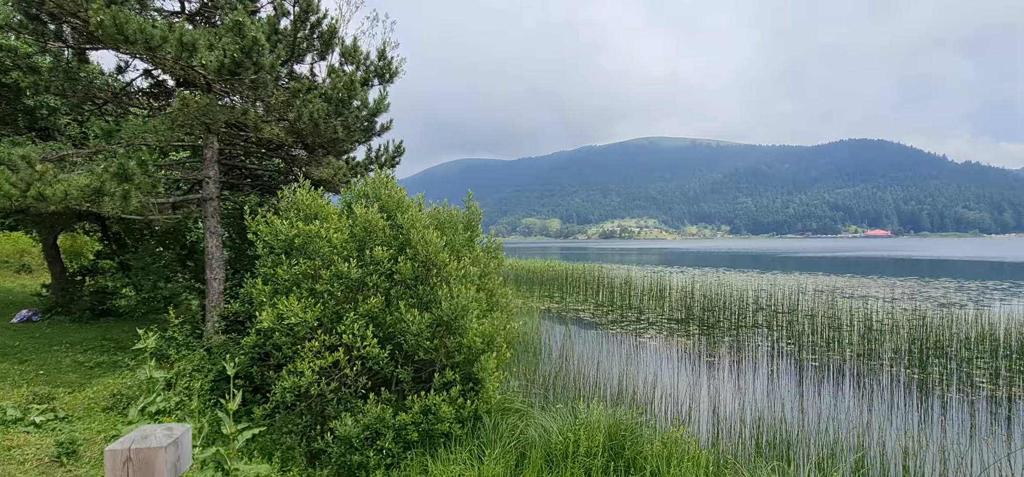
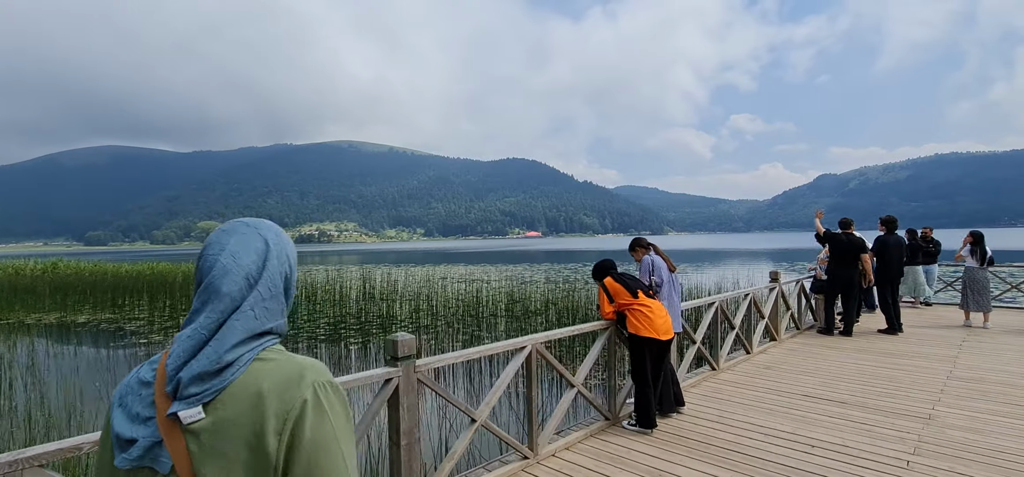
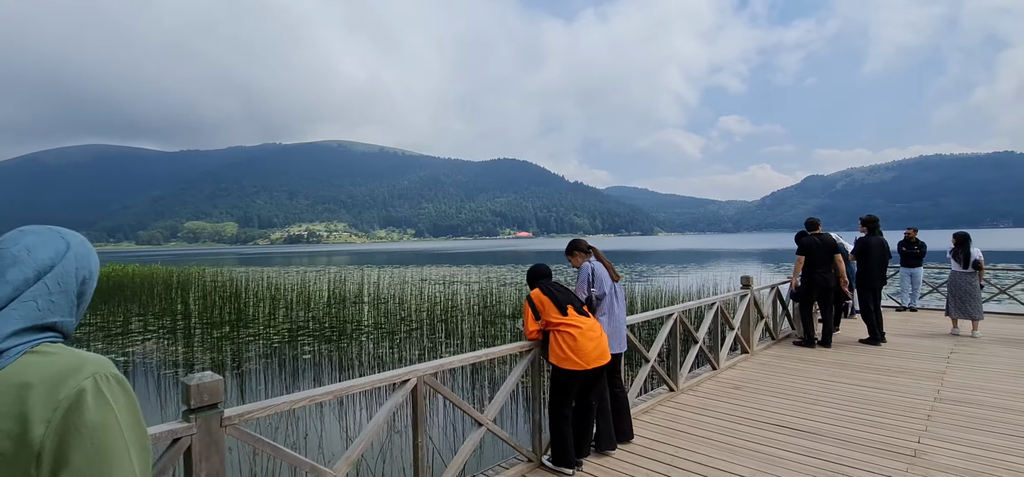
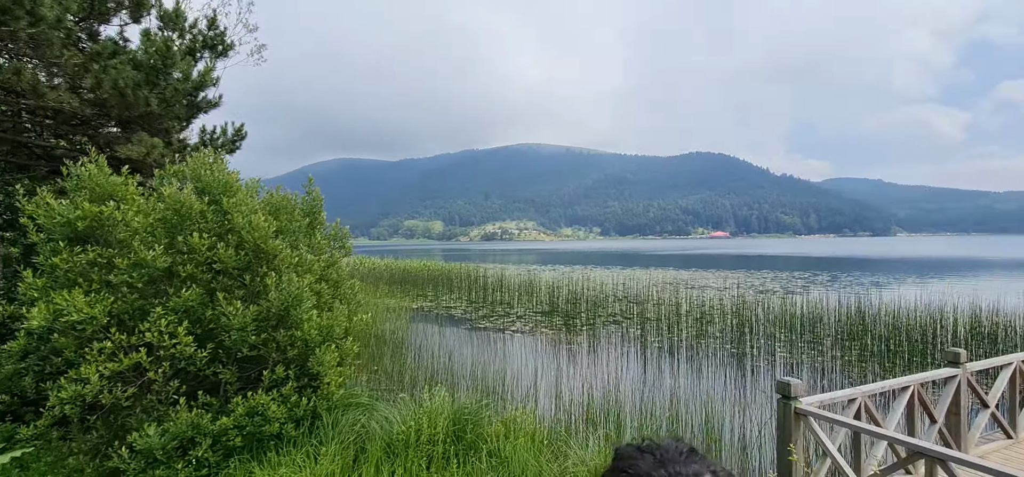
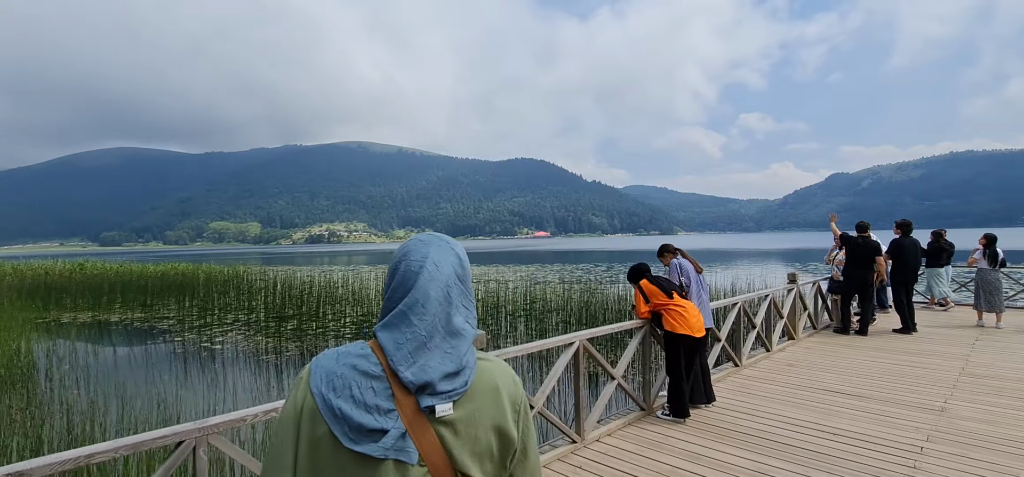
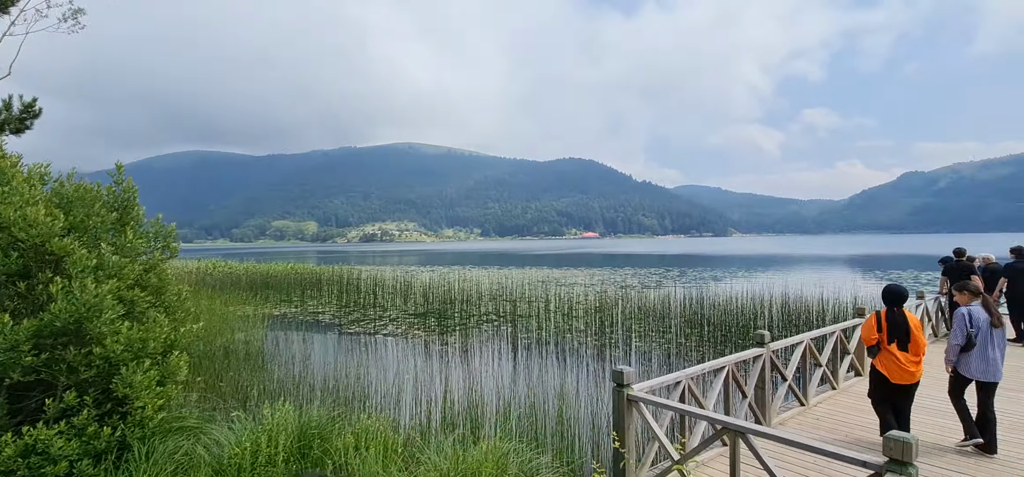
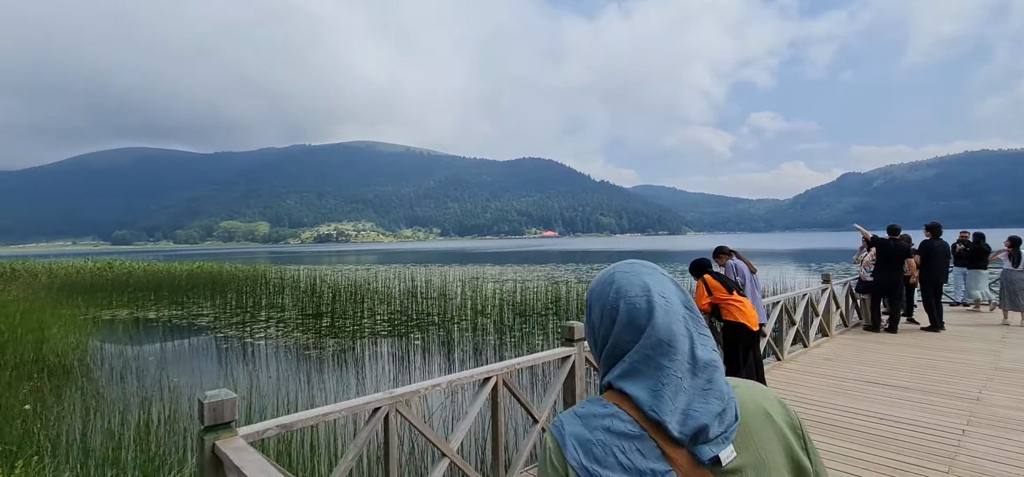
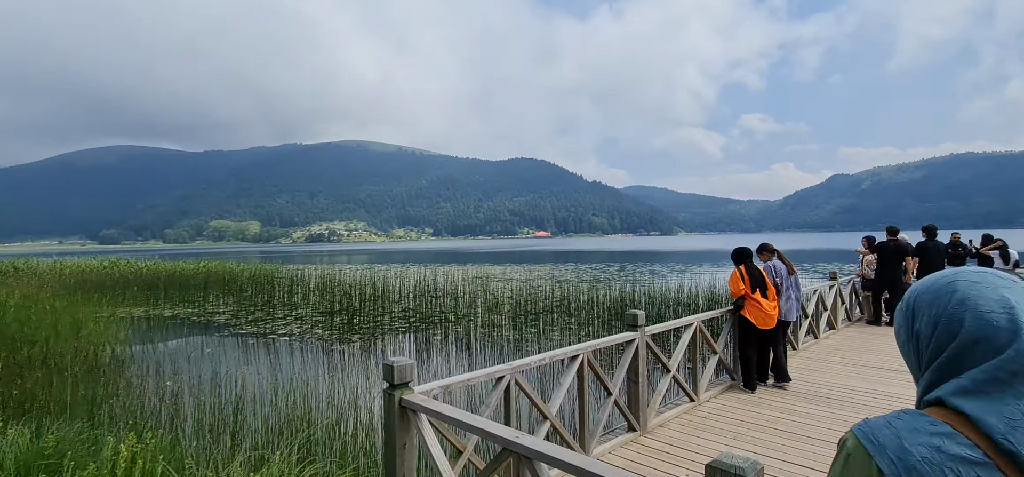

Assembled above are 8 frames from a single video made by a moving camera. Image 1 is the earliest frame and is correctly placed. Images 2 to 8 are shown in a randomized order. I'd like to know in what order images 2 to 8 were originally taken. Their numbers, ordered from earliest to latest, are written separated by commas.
4, 6, 8, 7, 5, 2, 3
